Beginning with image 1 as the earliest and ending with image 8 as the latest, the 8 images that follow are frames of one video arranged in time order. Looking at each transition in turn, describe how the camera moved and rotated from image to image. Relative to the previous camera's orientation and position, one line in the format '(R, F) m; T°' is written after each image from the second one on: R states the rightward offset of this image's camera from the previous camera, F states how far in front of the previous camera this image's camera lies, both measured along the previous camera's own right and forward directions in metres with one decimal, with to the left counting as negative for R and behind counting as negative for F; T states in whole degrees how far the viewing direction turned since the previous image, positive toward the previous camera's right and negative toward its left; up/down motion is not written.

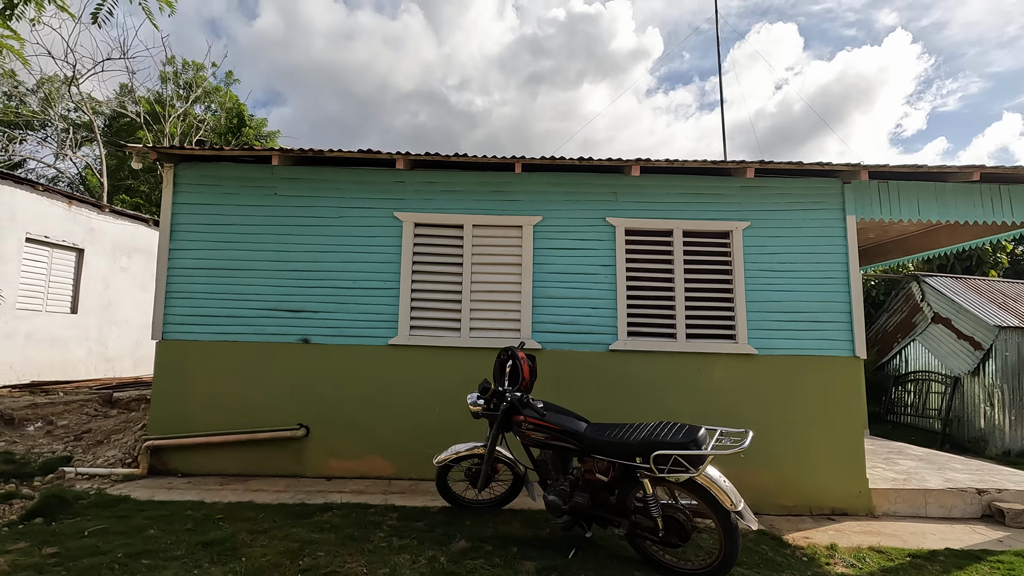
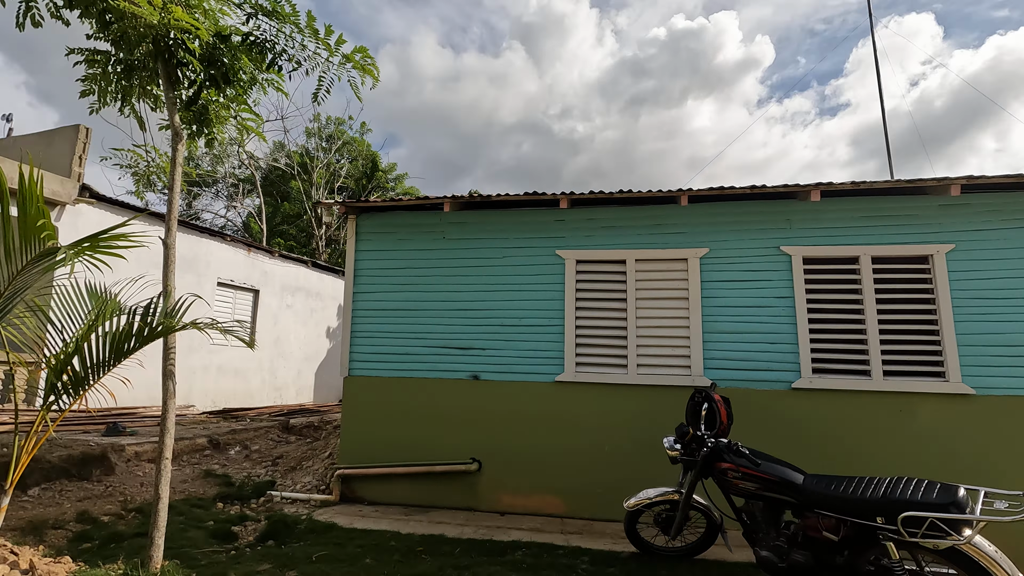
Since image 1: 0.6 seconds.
(-0.6, -0.1) m; -11°
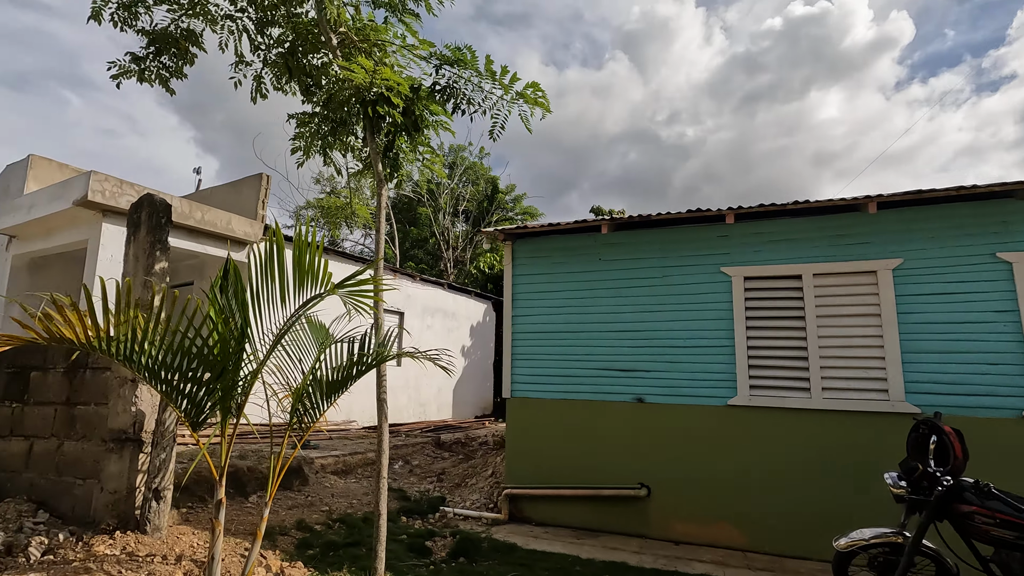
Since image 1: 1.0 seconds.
(-0.5, -0.1) m; -12°
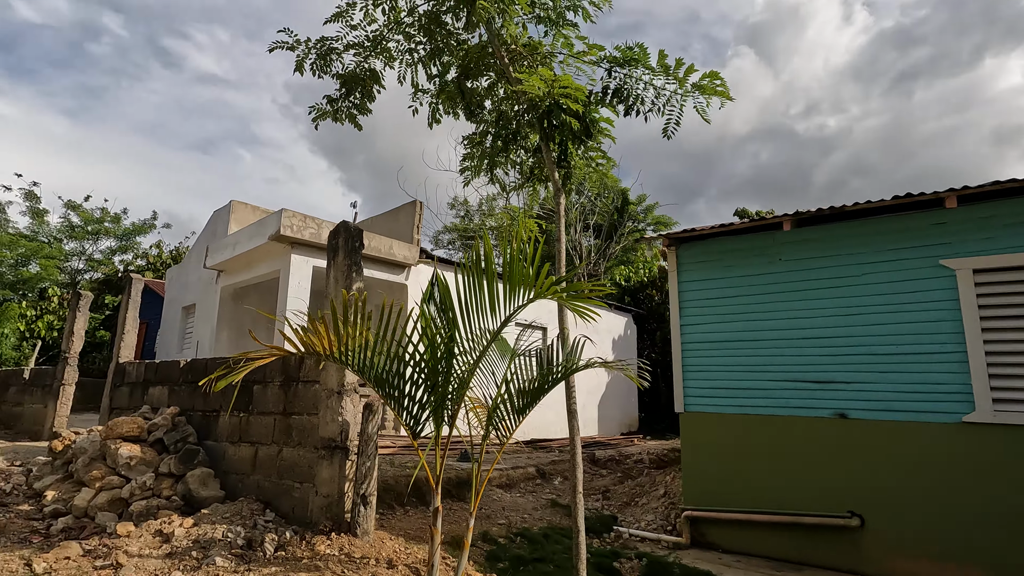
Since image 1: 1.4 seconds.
(-0.4, +0.1) m; -13°
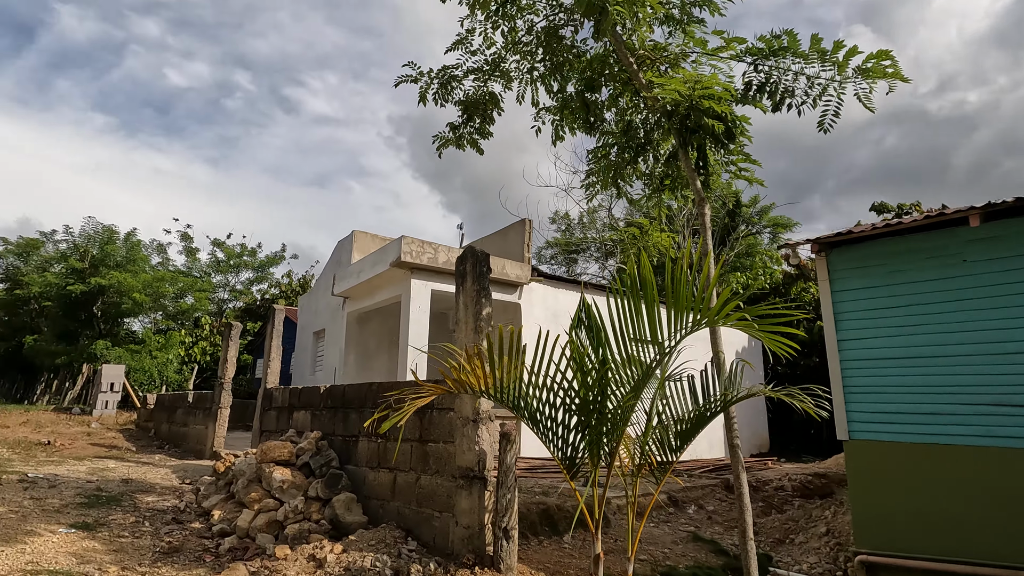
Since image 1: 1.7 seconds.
(-0.3, +0.2) m; -11°
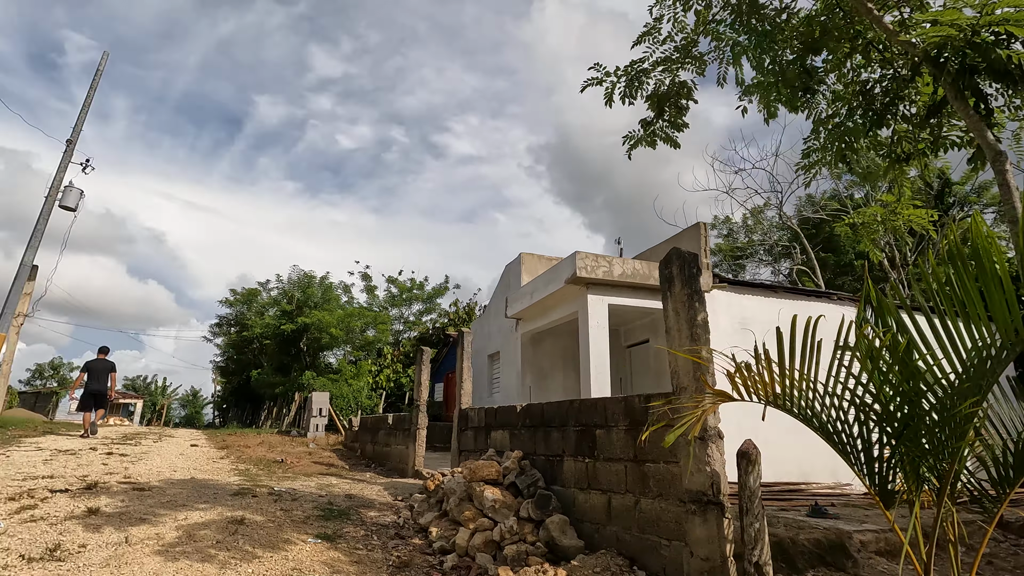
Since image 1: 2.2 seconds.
(-0.5, +0.2) m; -16°
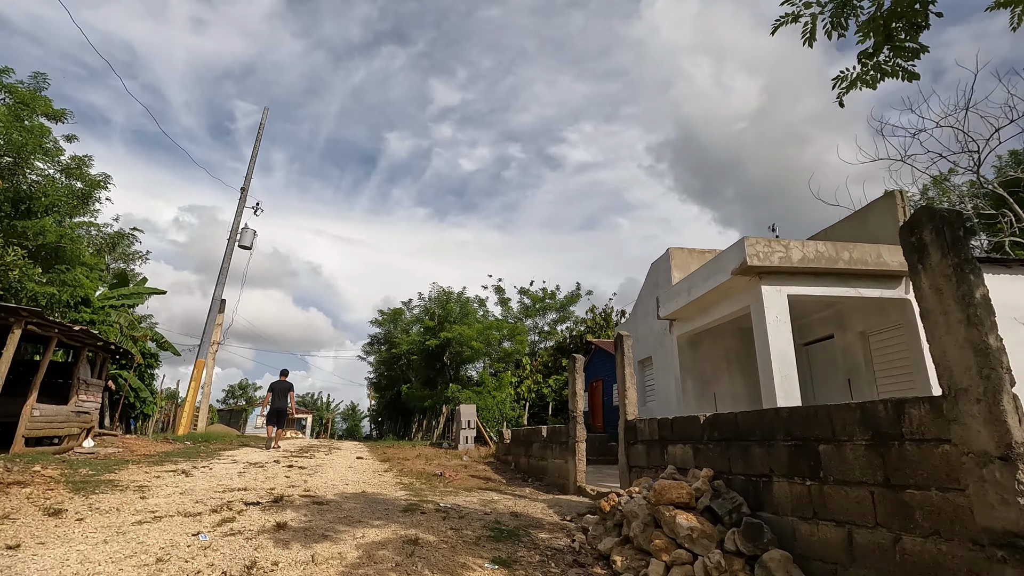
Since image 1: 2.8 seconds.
(-0.4, +0.5) m; -13°
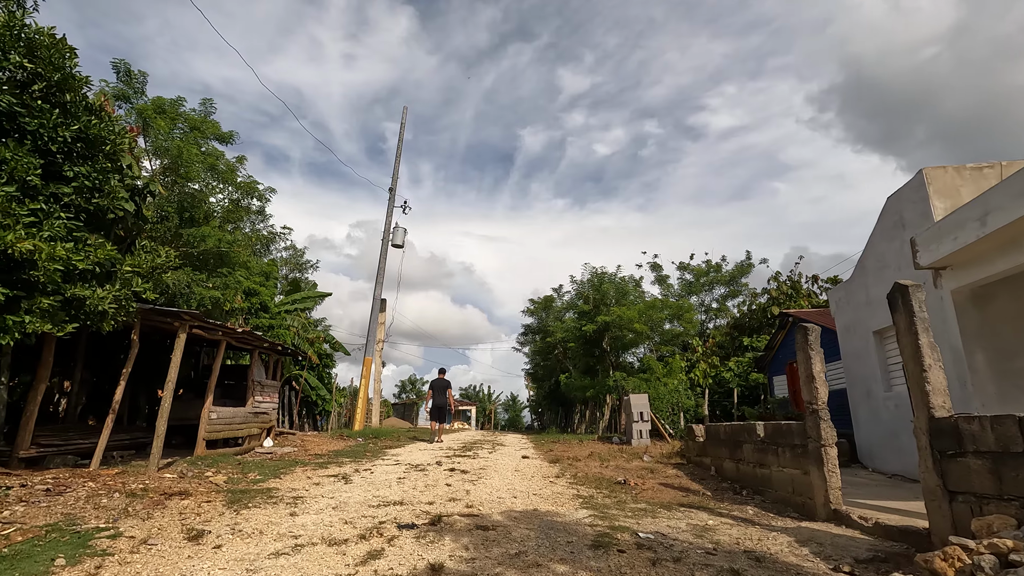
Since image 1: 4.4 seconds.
(-0.5, +1.8) m; -16°
